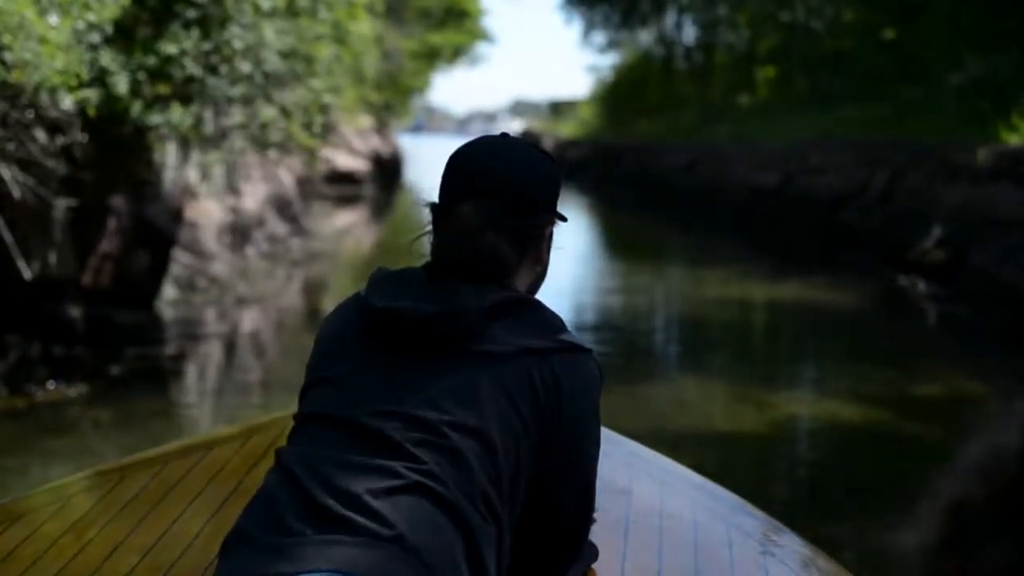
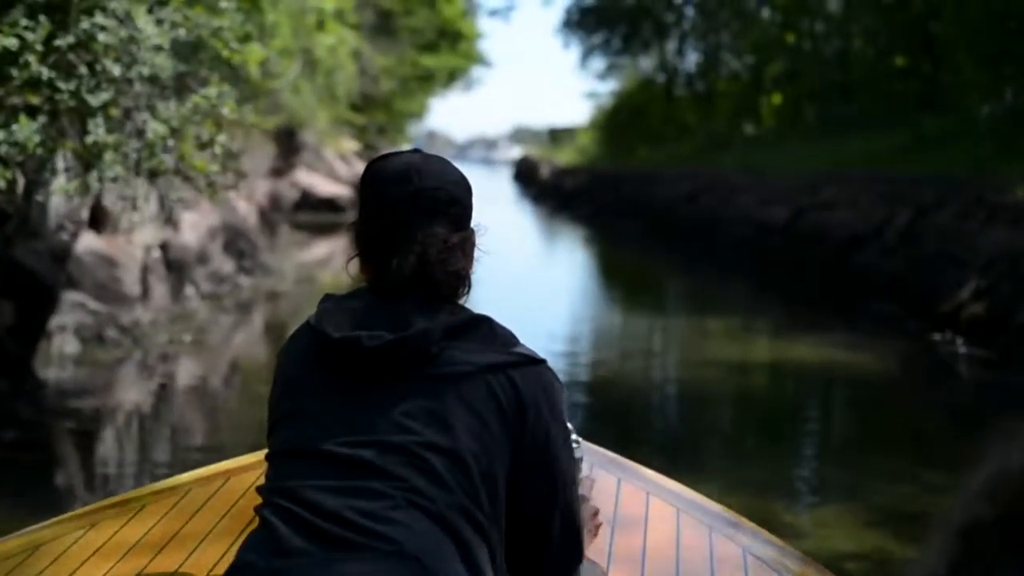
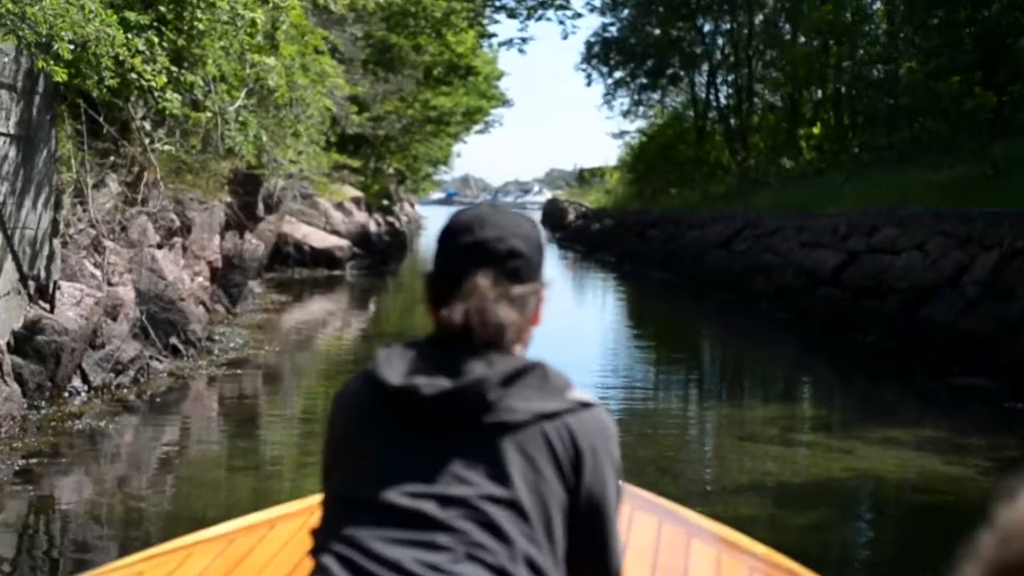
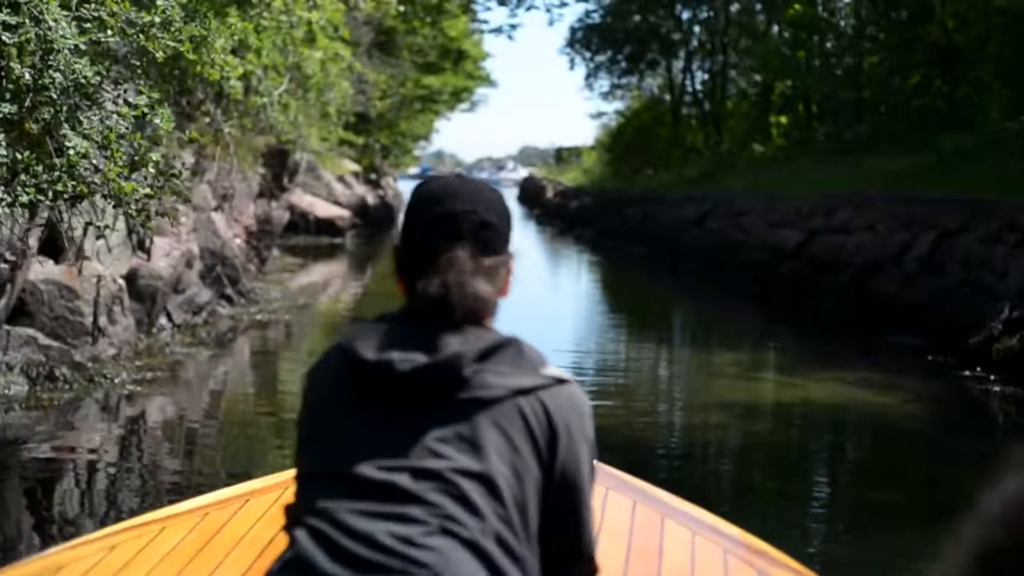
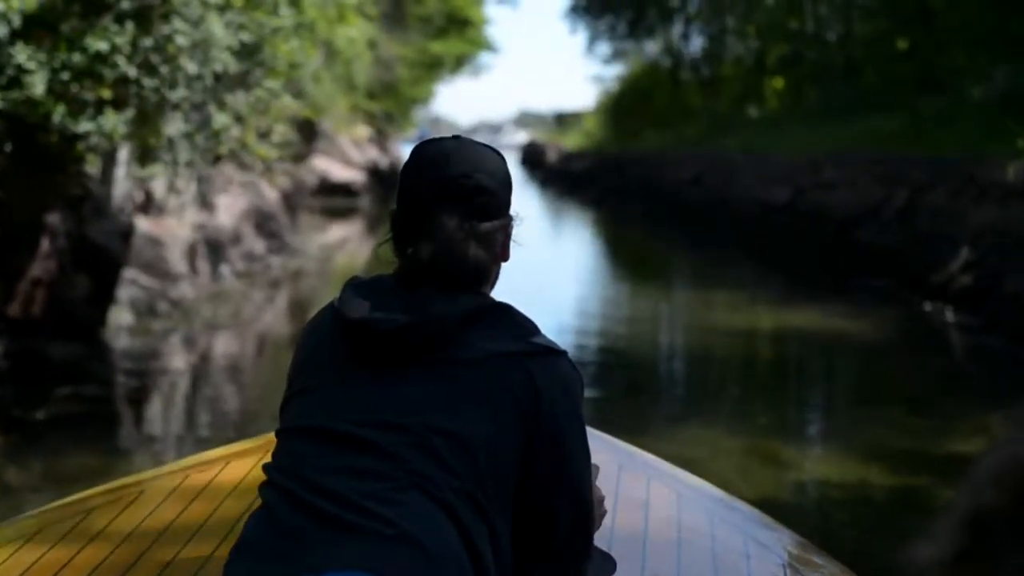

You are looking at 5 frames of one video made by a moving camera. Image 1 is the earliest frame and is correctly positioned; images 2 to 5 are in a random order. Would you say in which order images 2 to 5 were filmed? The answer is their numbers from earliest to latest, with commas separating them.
5, 2, 4, 3
